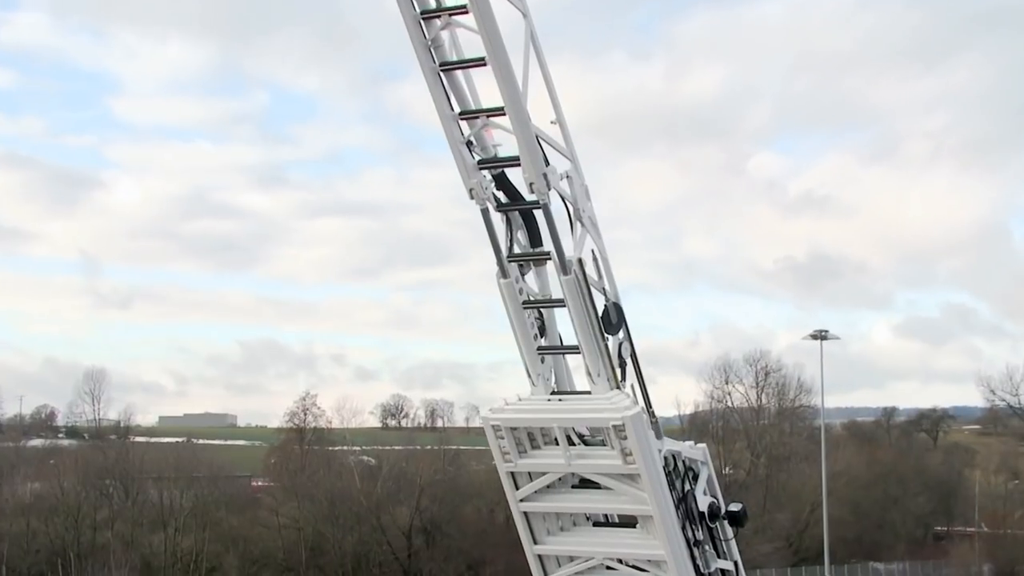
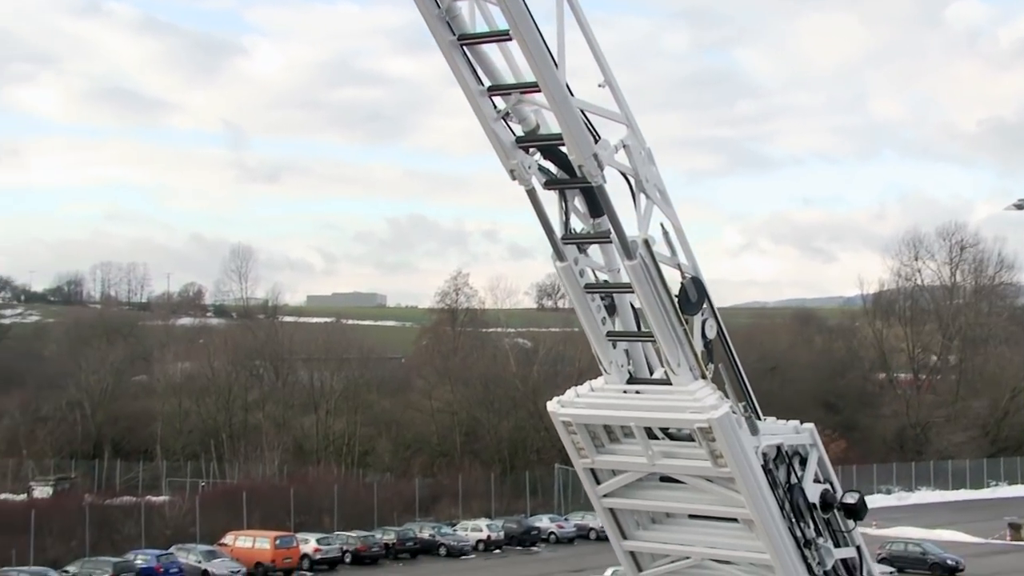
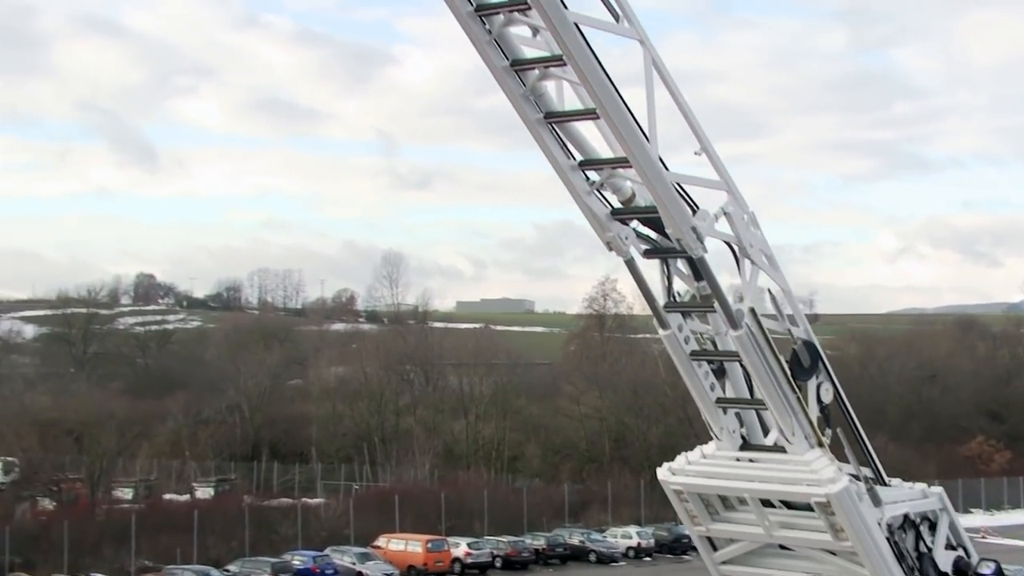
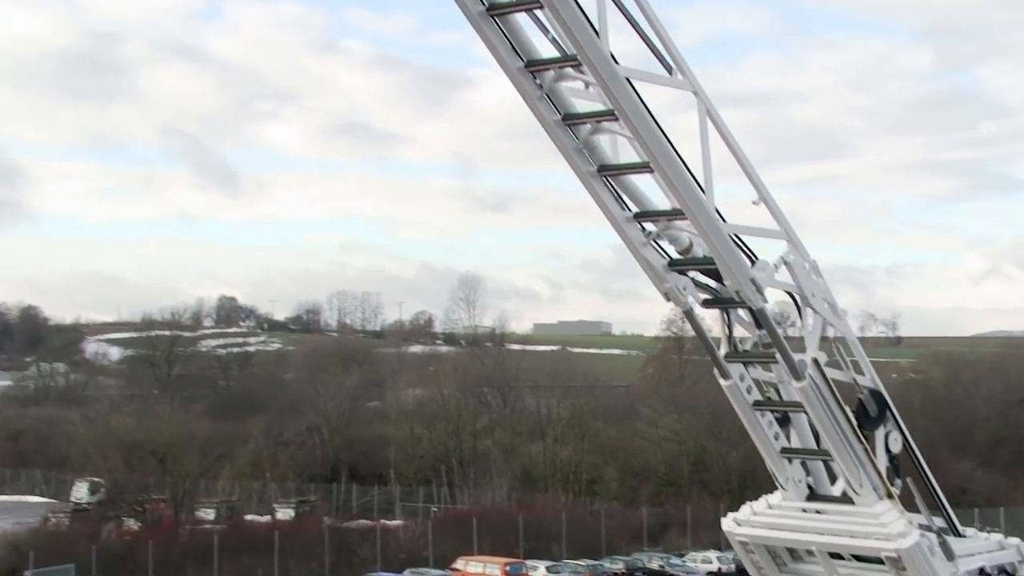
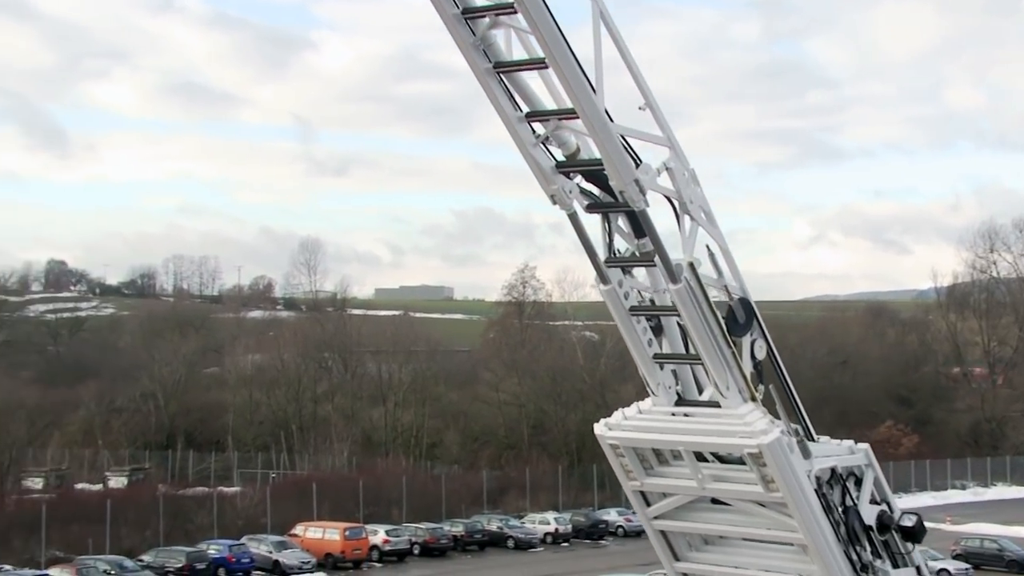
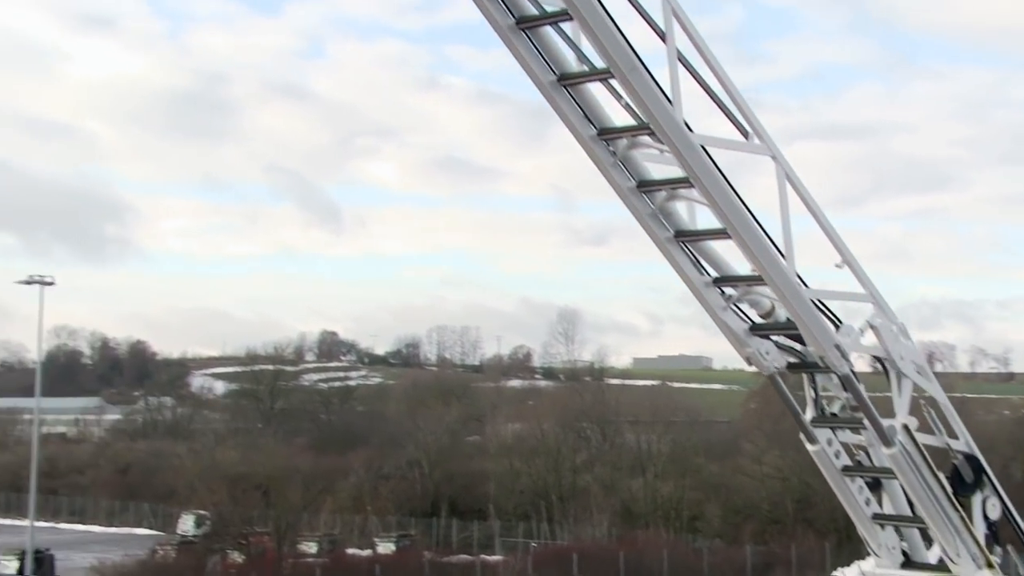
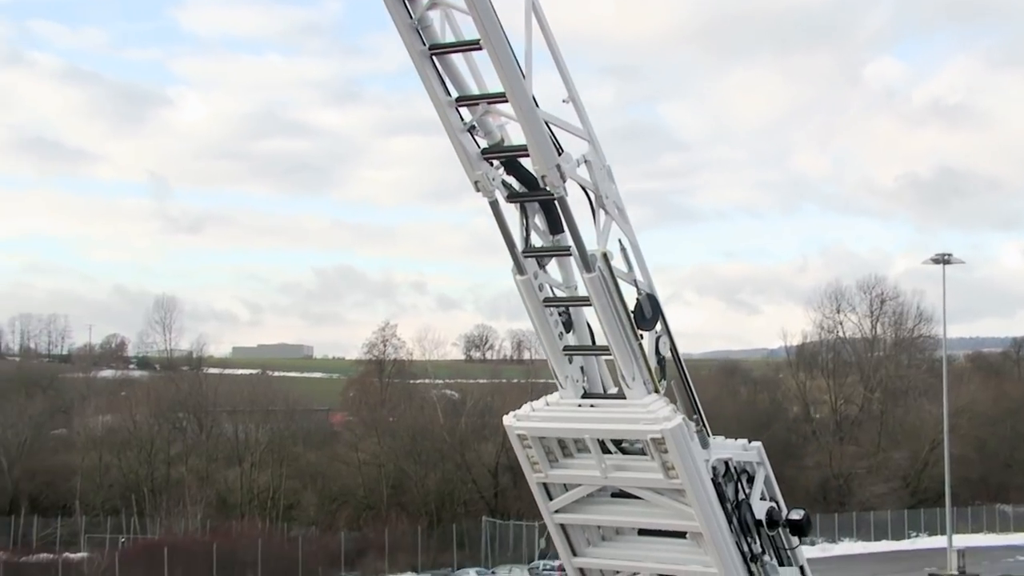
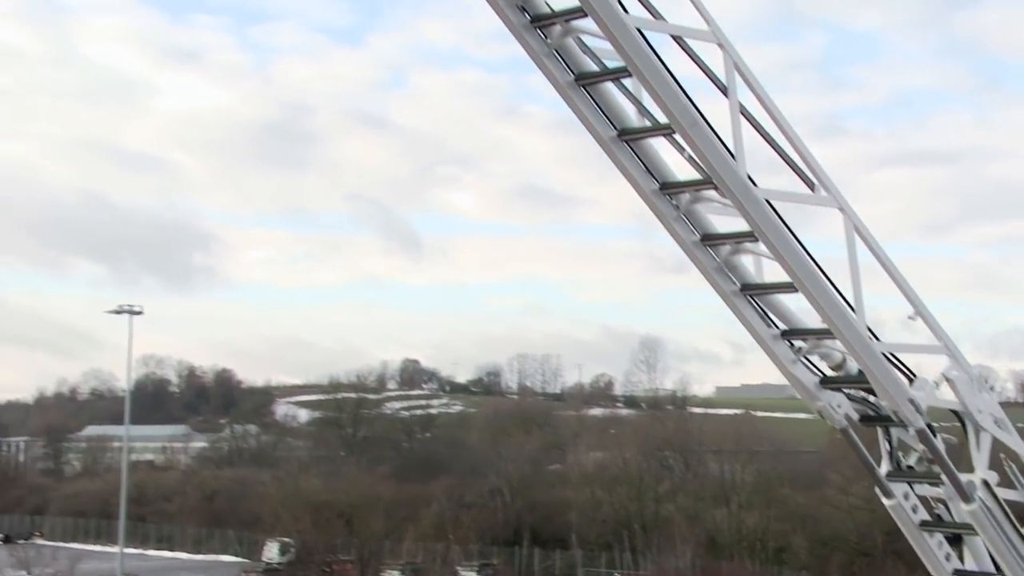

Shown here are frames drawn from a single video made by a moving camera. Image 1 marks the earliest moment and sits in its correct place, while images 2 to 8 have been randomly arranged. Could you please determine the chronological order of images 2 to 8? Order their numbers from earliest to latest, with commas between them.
7, 2, 5, 3, 4, 6, 8
